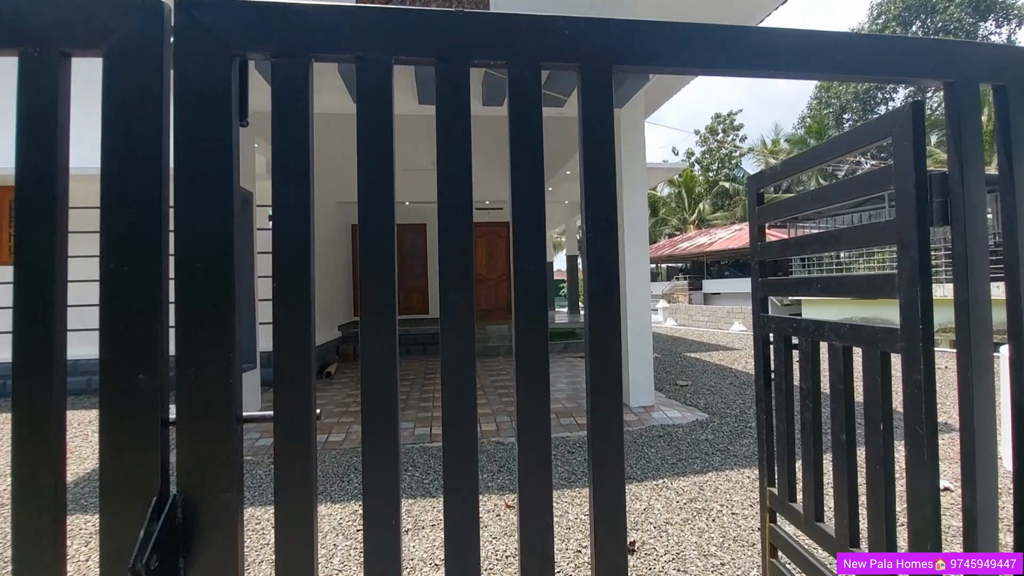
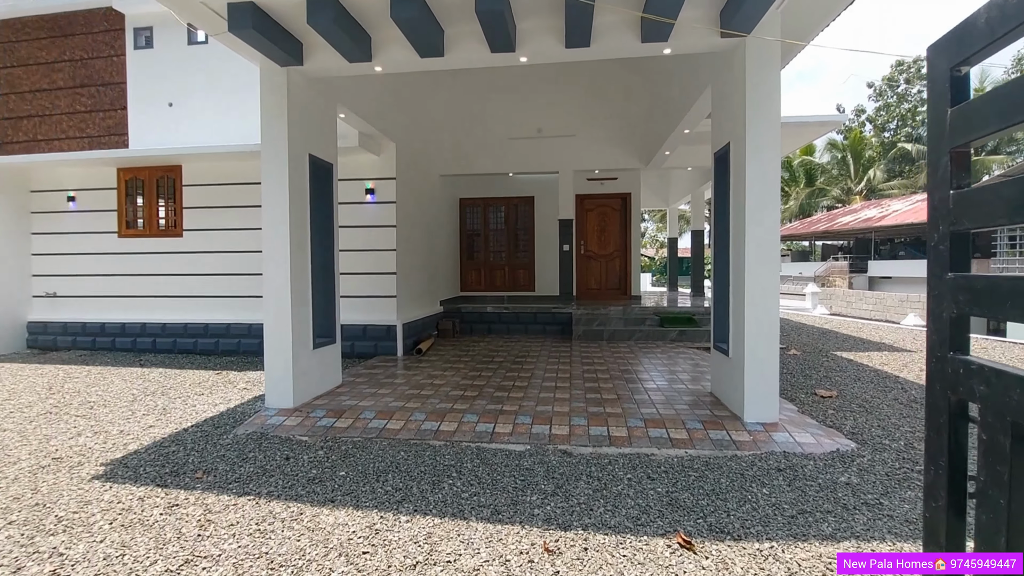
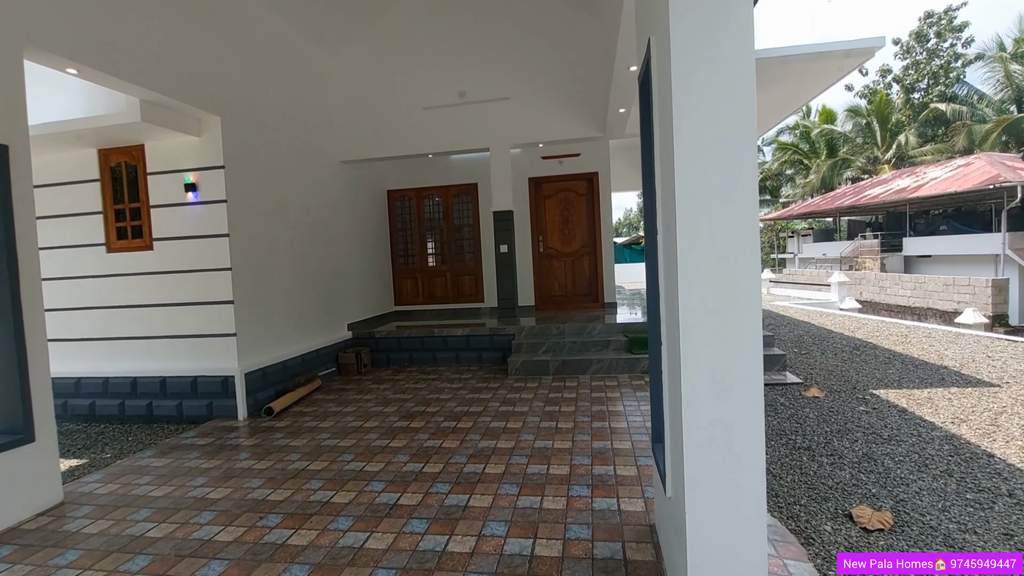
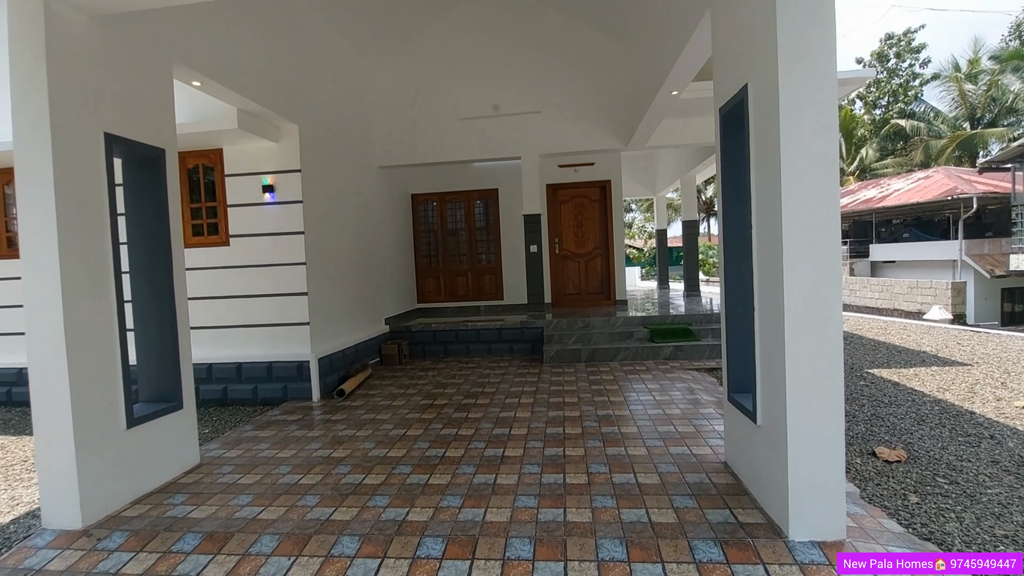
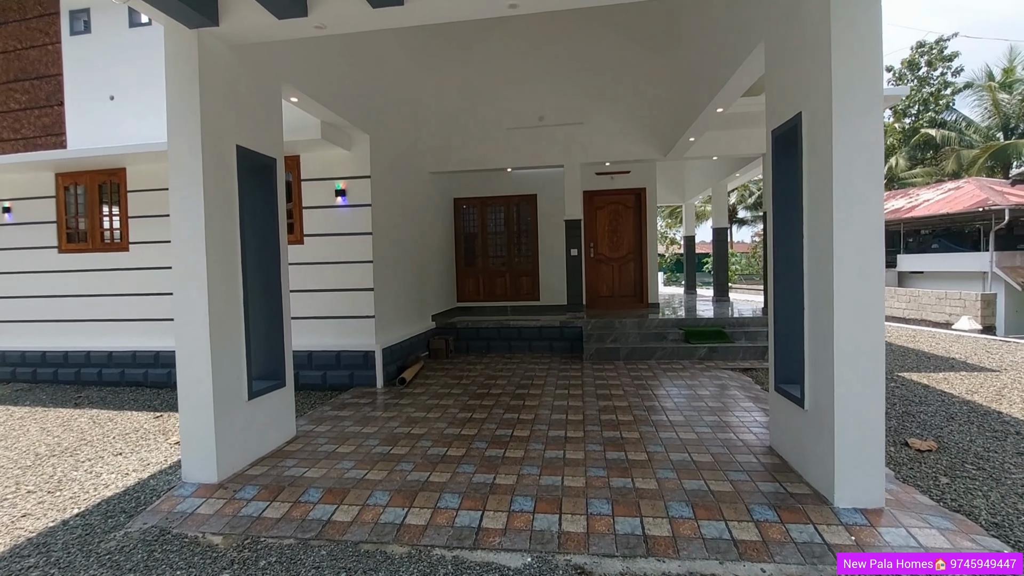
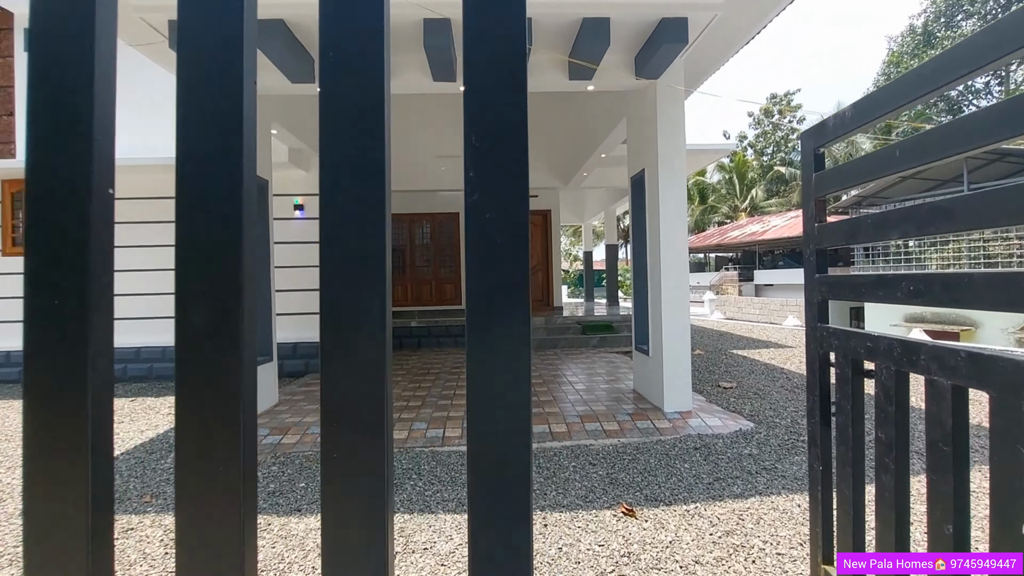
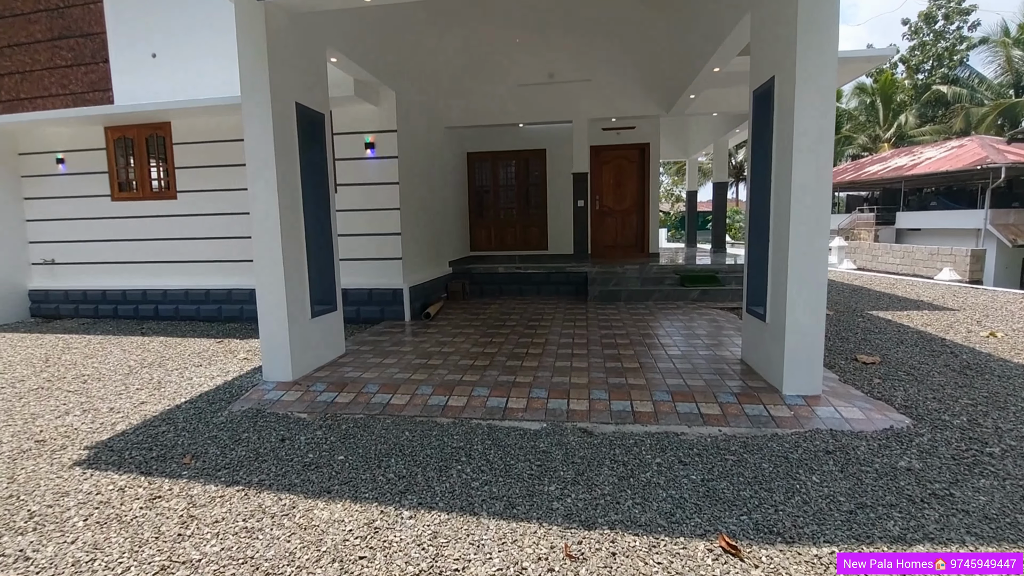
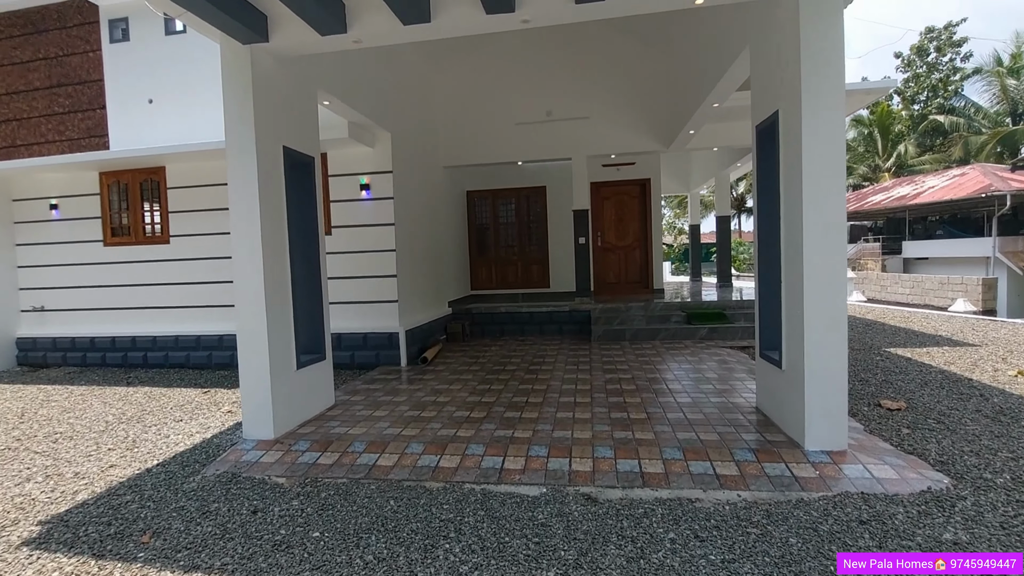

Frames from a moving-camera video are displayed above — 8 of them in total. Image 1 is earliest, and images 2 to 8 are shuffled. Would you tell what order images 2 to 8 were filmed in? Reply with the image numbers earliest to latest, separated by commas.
6, 2, 7, 8, 5, 4, 3
